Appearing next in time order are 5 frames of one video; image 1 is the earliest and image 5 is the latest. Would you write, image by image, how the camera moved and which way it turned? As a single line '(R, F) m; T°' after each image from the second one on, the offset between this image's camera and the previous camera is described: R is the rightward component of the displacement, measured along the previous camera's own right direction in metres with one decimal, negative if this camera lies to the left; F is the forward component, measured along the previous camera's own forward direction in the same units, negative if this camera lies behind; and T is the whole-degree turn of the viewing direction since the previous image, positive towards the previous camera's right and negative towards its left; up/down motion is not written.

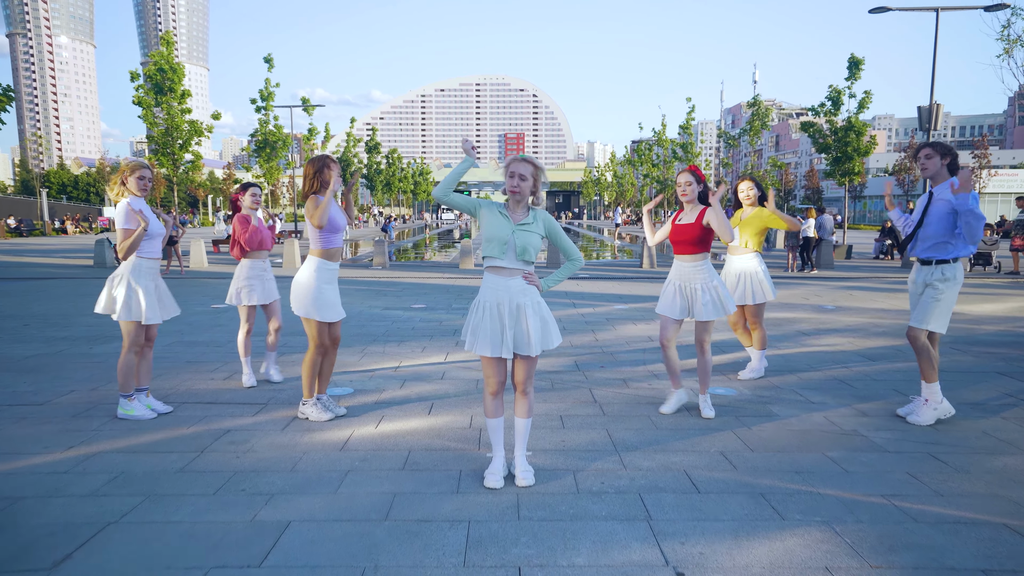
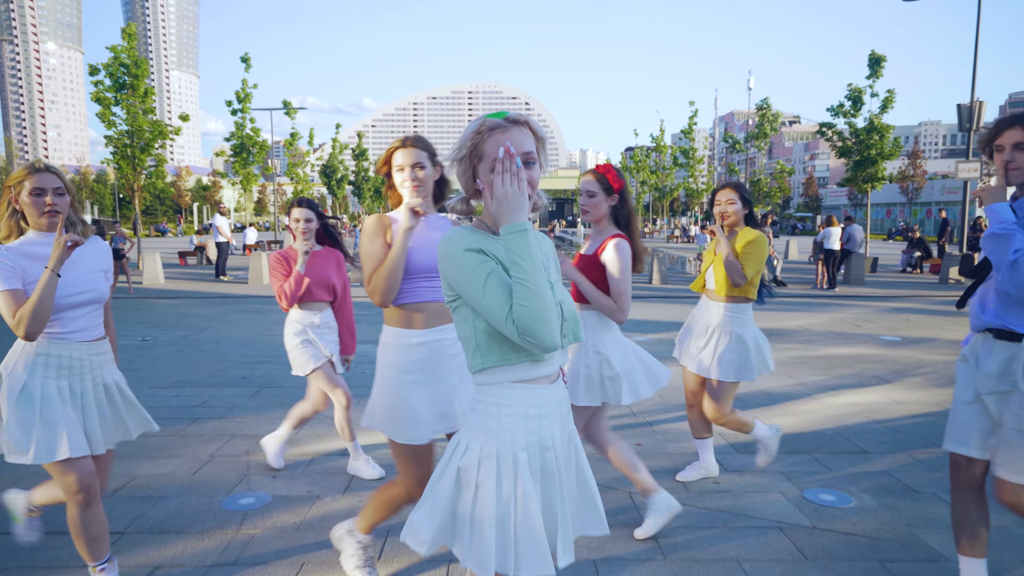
(0.0, +2.0) m; +1°
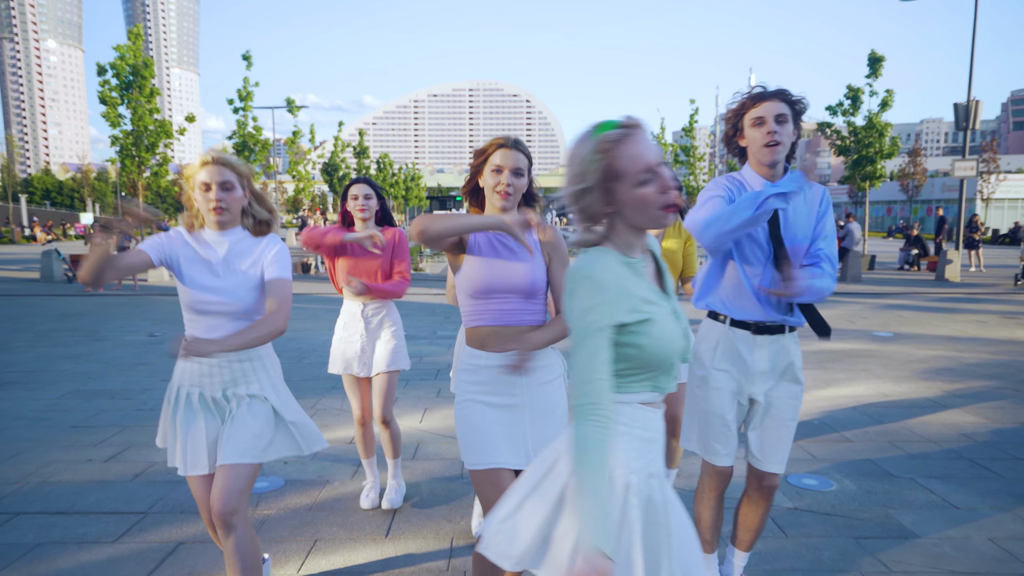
(0.0, -0.2) m; 0°
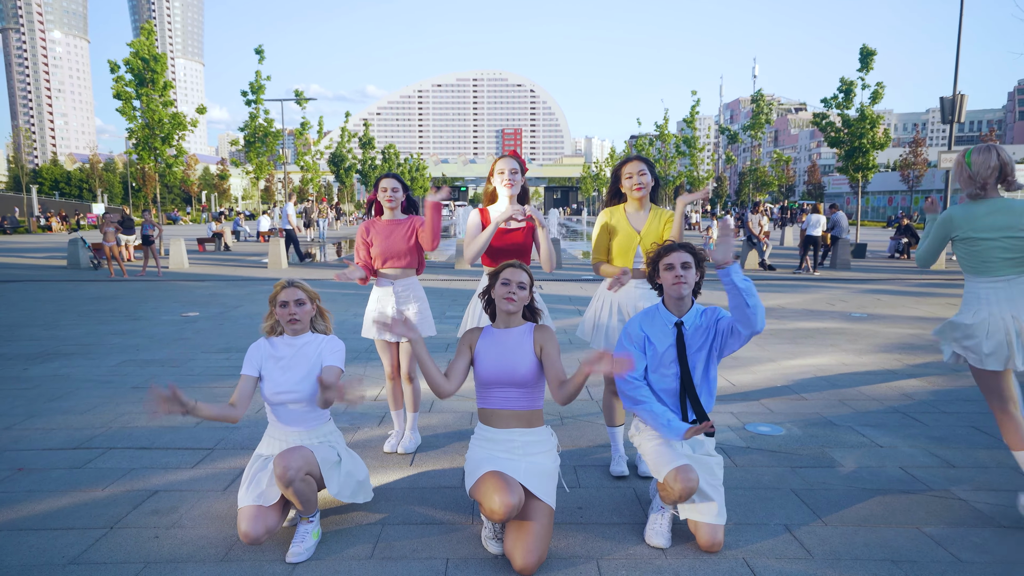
(0.0, -0.8) m; 0°
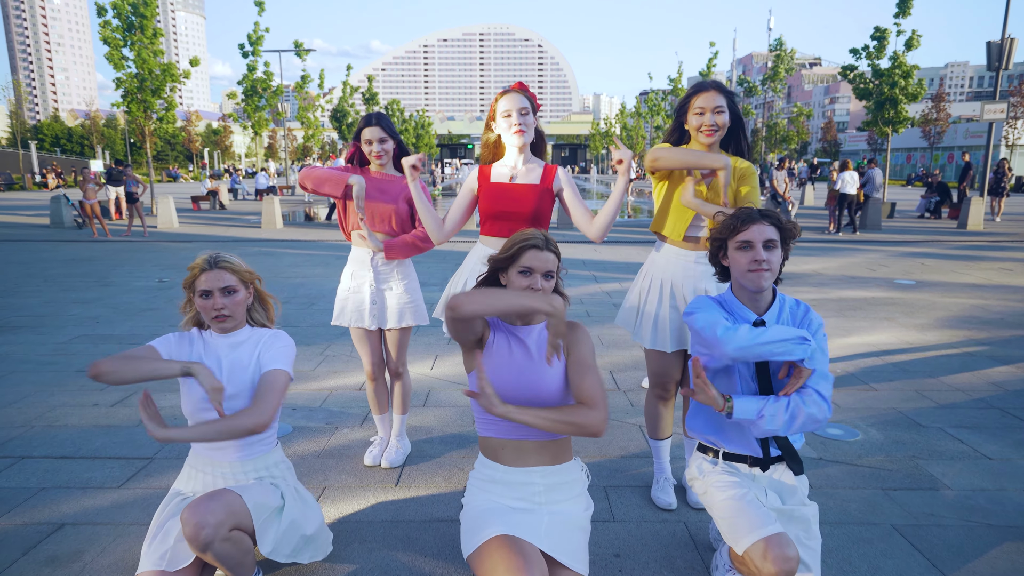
(0.0, +1.0) m; -1°
